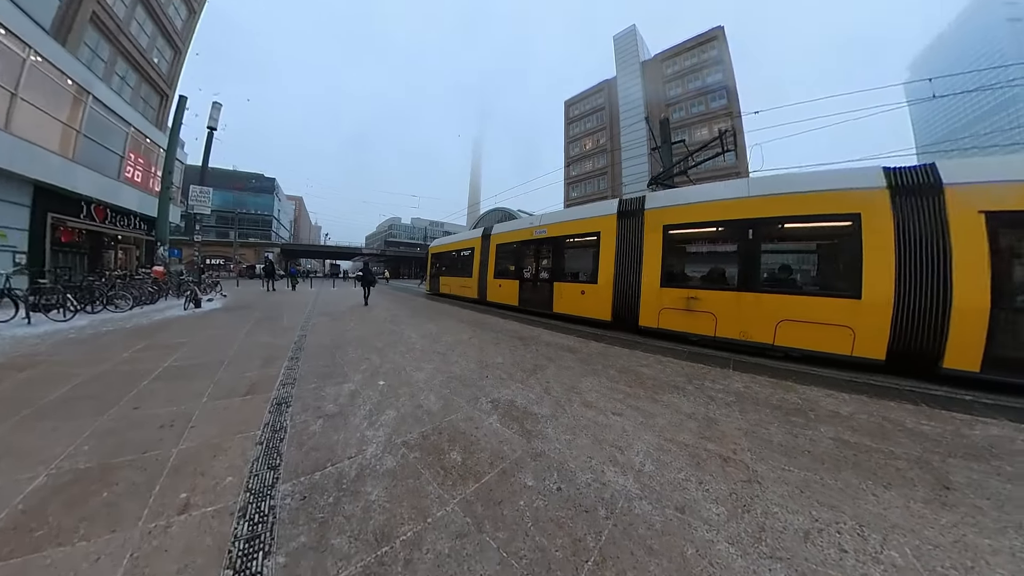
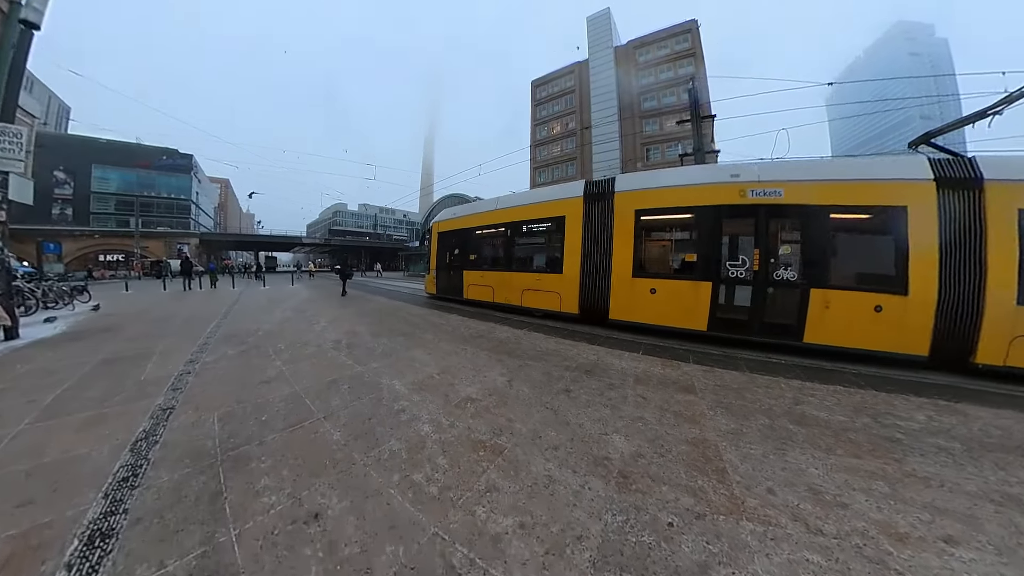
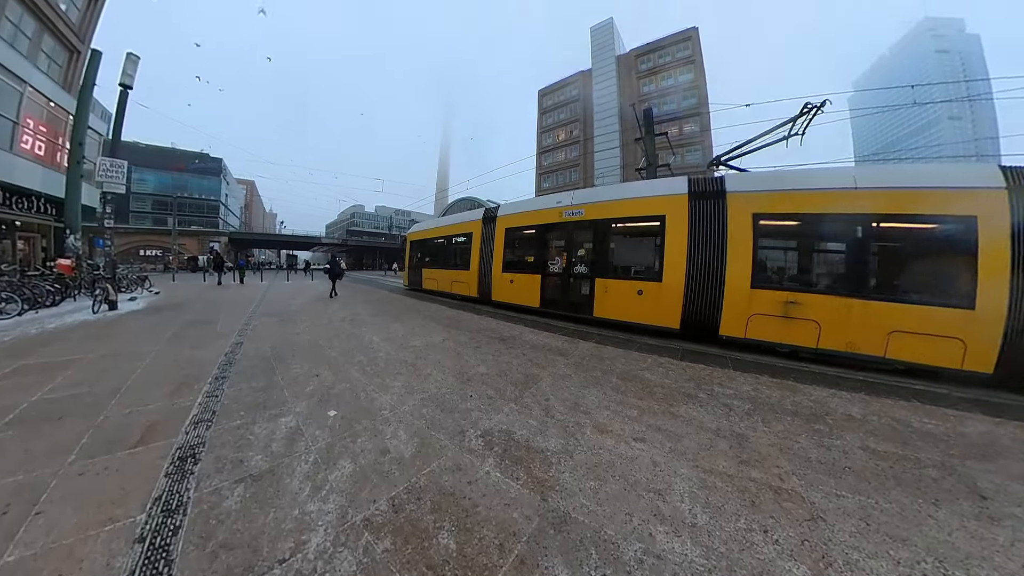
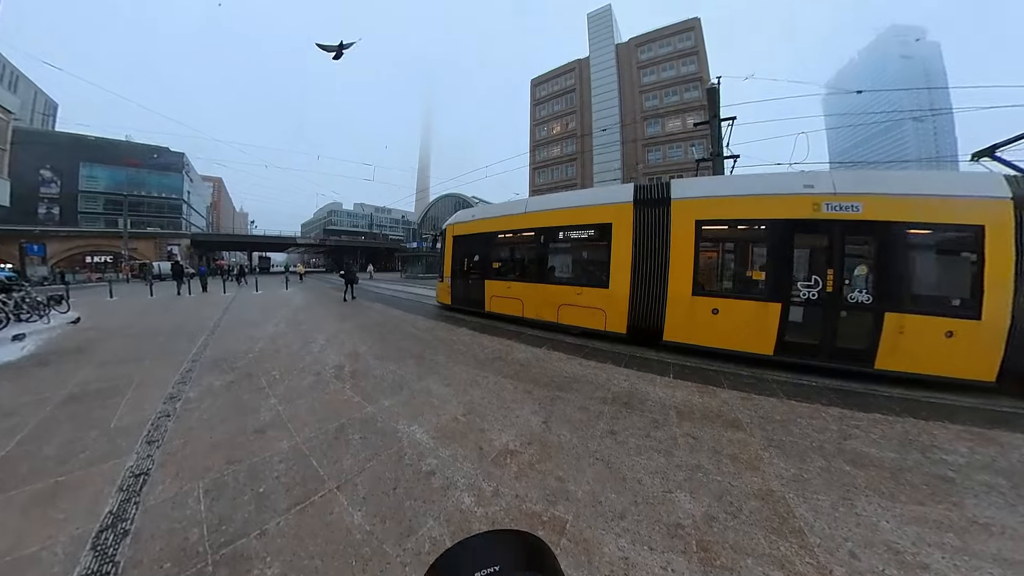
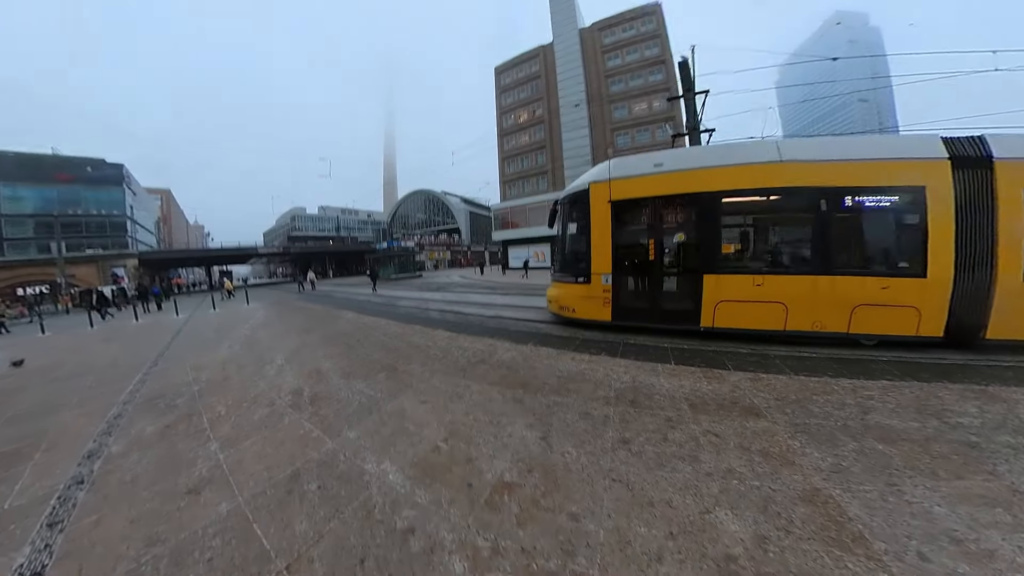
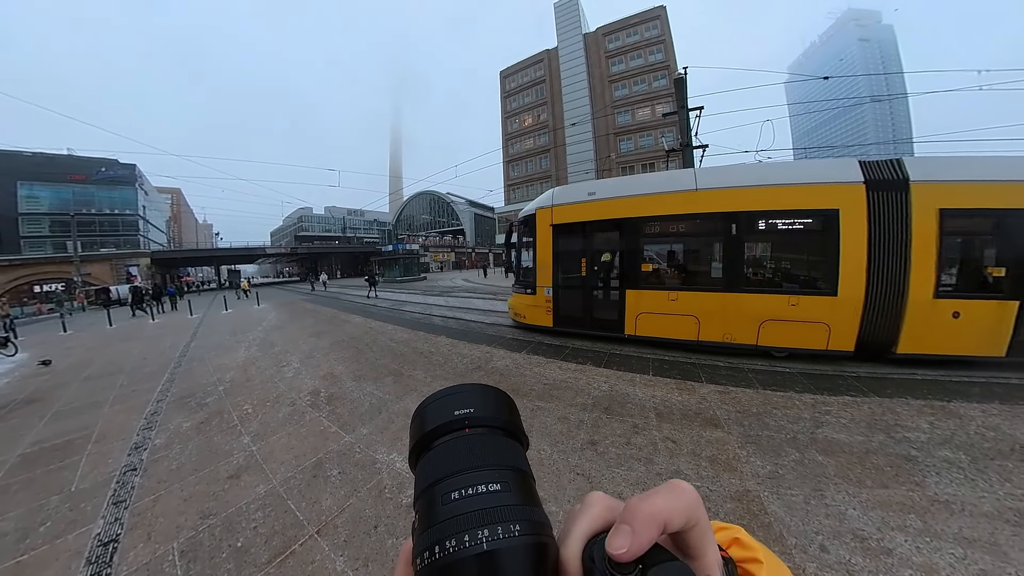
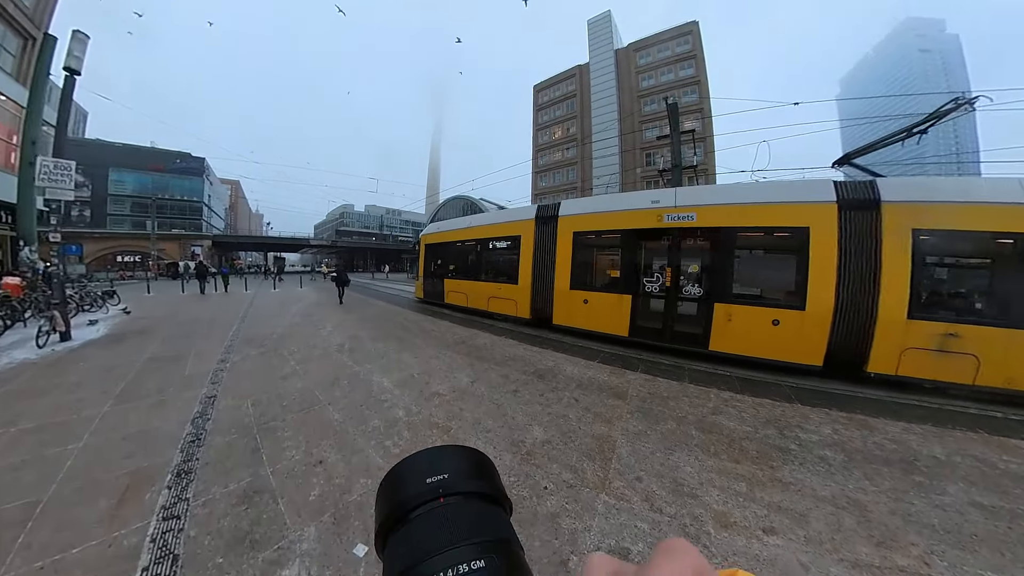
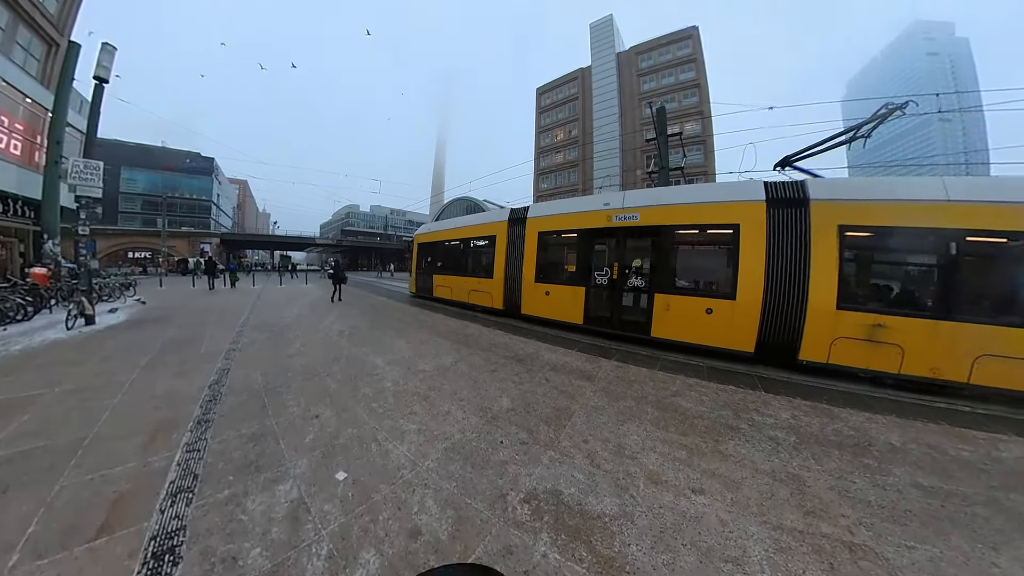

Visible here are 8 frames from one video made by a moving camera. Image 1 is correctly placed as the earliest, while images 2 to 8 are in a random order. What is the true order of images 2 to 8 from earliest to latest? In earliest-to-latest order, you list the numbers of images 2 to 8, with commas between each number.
3, 8, 7, 2, 4, 6, 5
